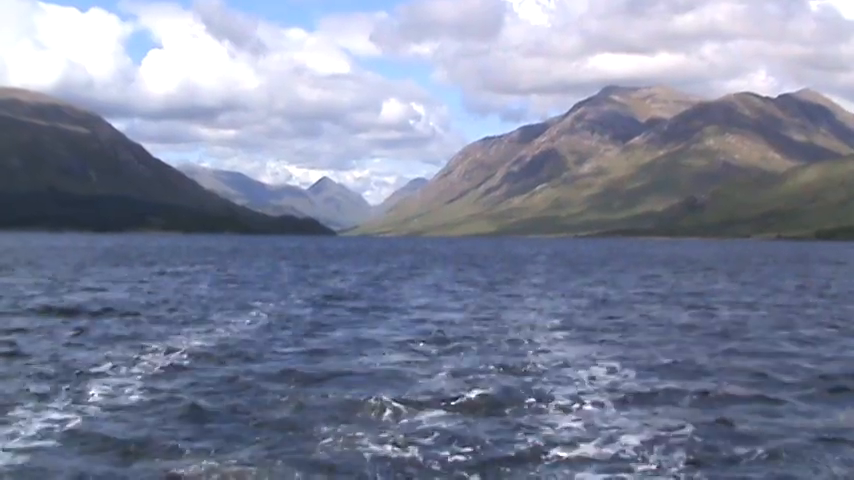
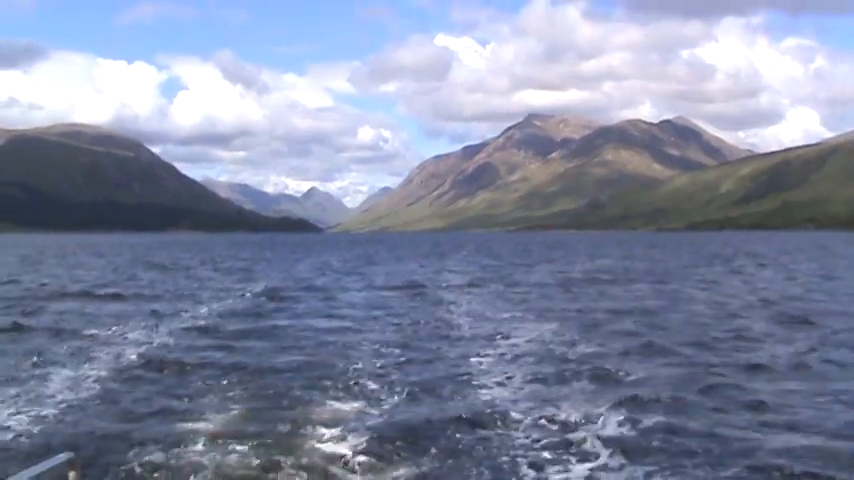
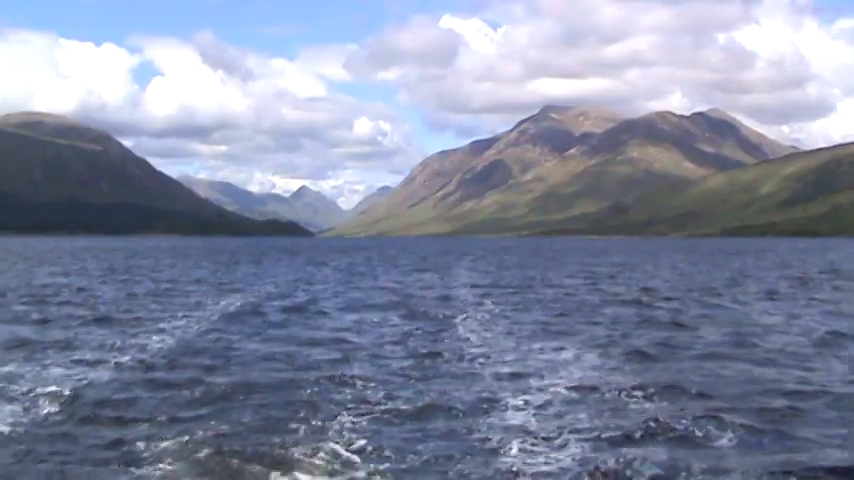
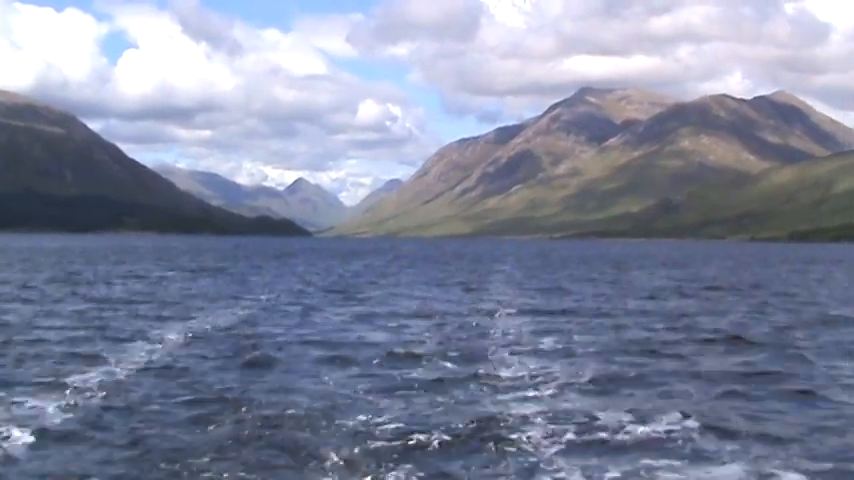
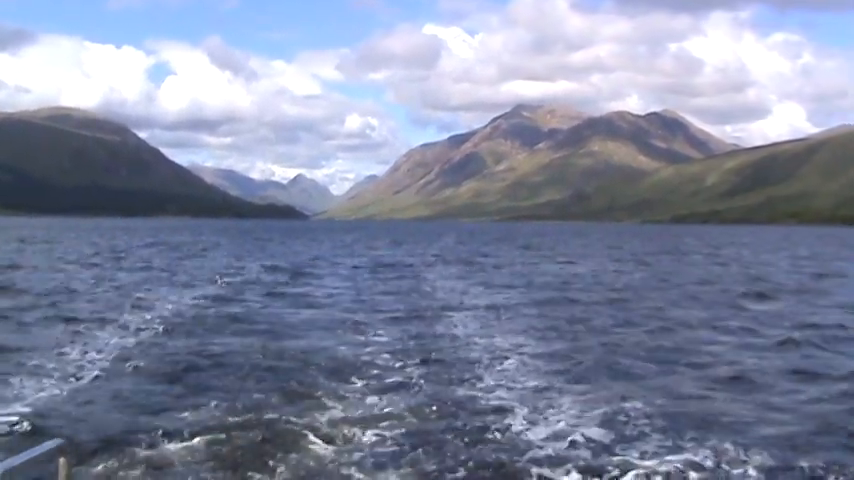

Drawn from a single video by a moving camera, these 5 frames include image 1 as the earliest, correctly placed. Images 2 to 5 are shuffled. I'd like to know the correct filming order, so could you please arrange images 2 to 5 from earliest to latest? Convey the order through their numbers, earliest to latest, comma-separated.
4, 3, 2, 5
